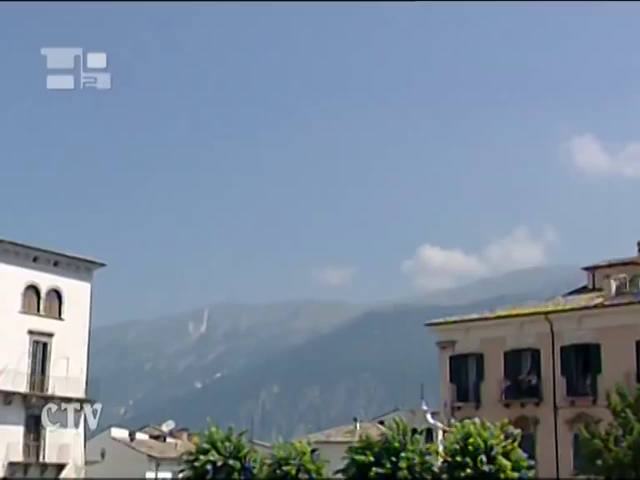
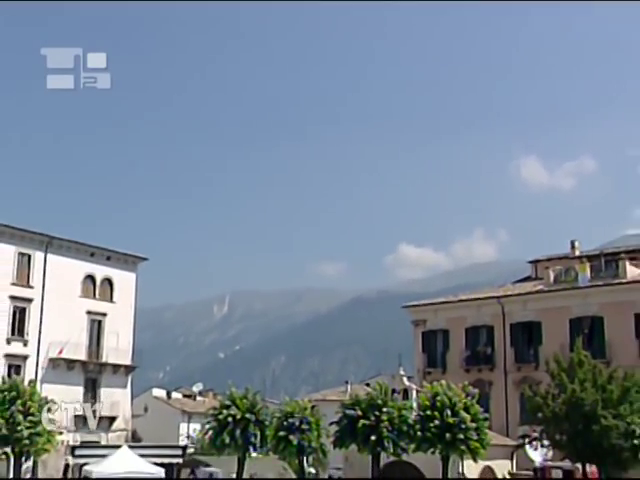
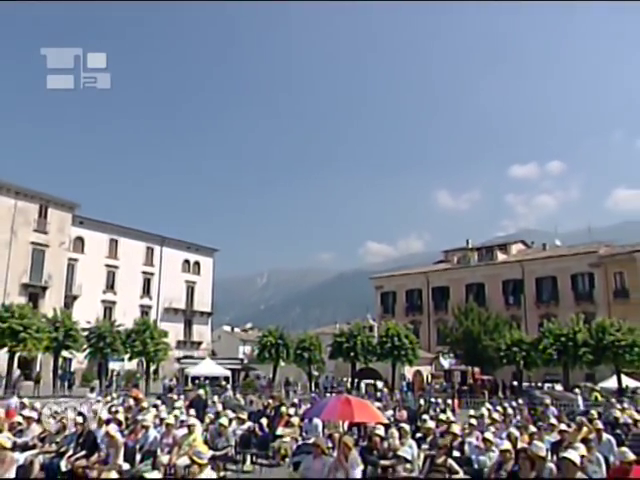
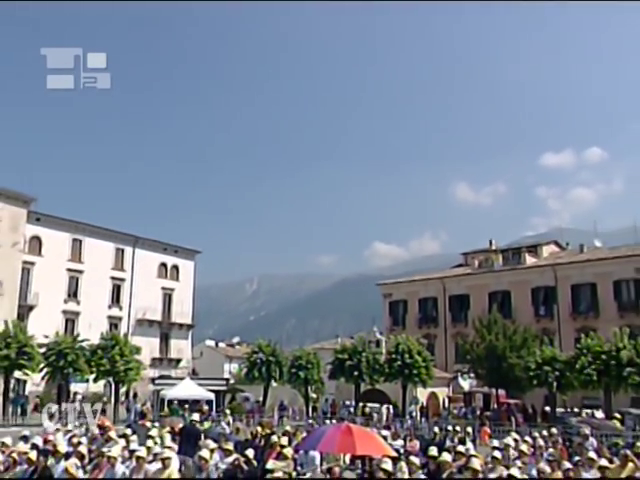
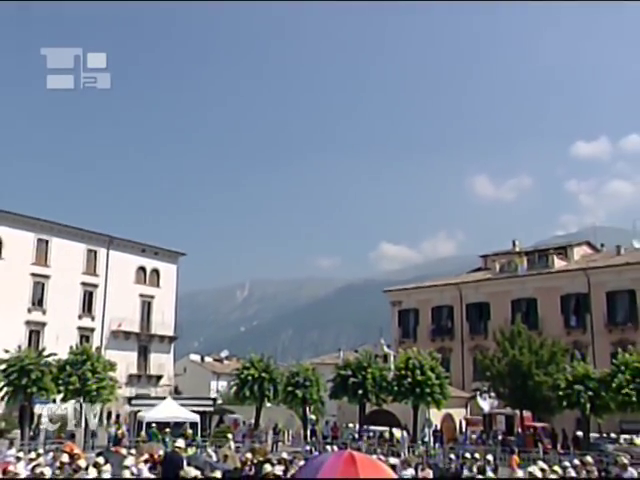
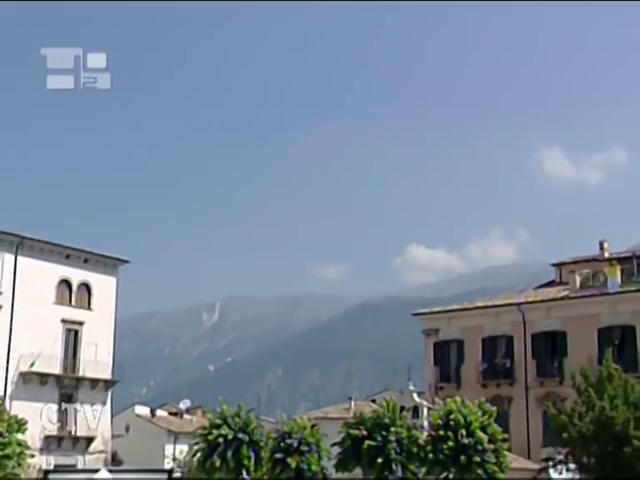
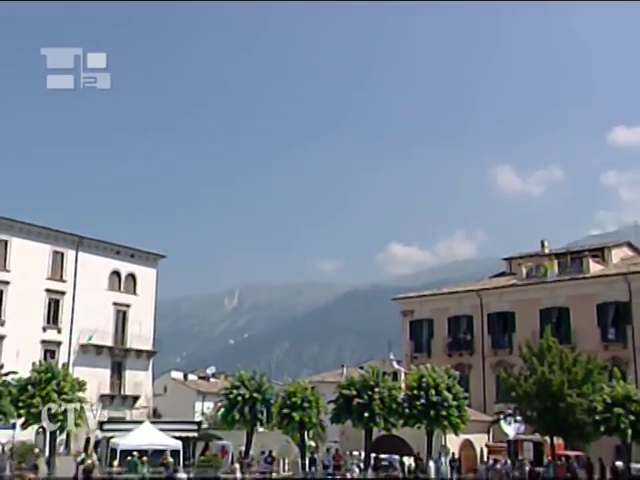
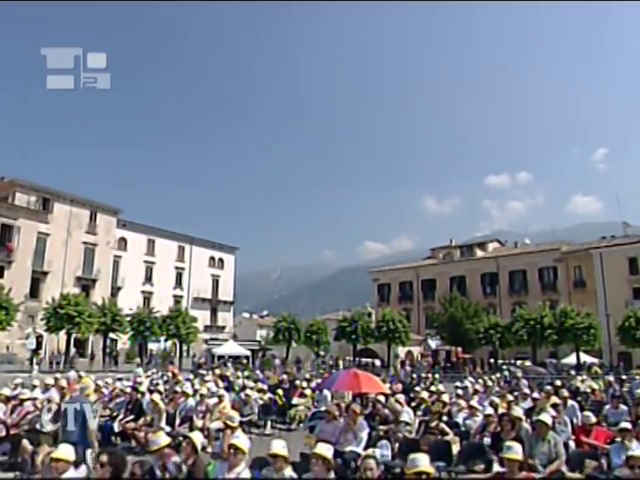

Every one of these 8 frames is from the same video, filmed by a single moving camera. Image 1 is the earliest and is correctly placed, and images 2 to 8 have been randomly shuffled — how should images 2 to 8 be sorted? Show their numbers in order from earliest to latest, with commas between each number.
6, 2, 7, 5, 4, 3, 8
